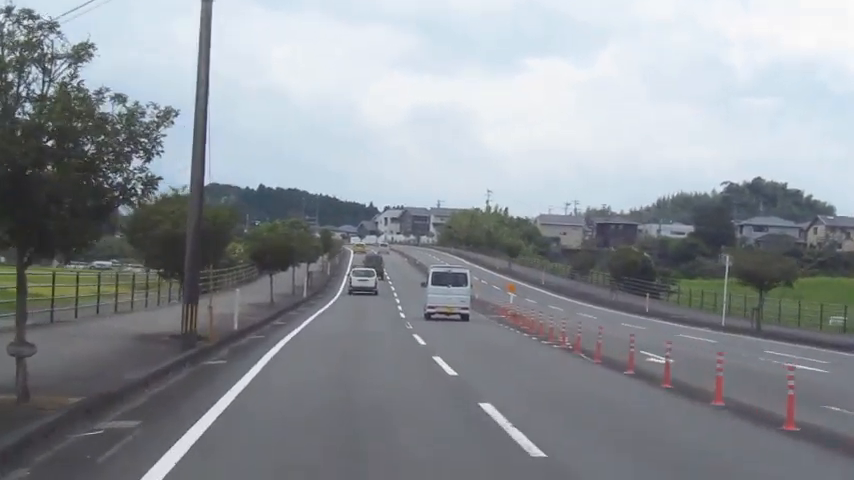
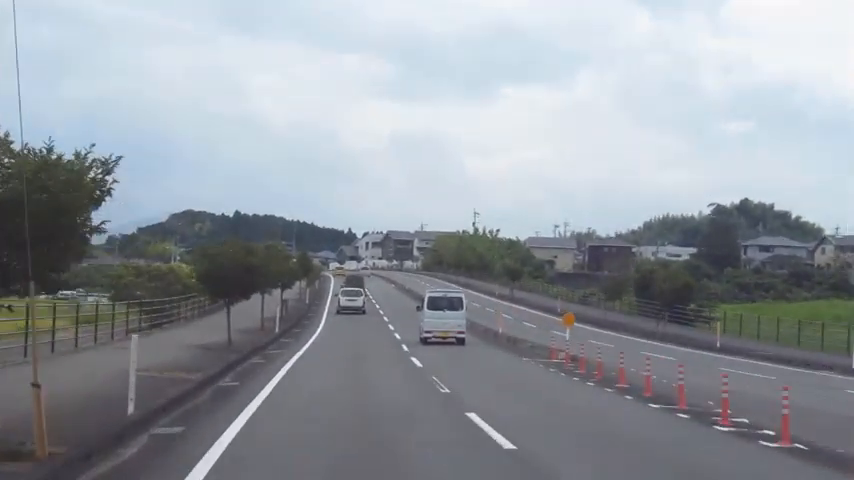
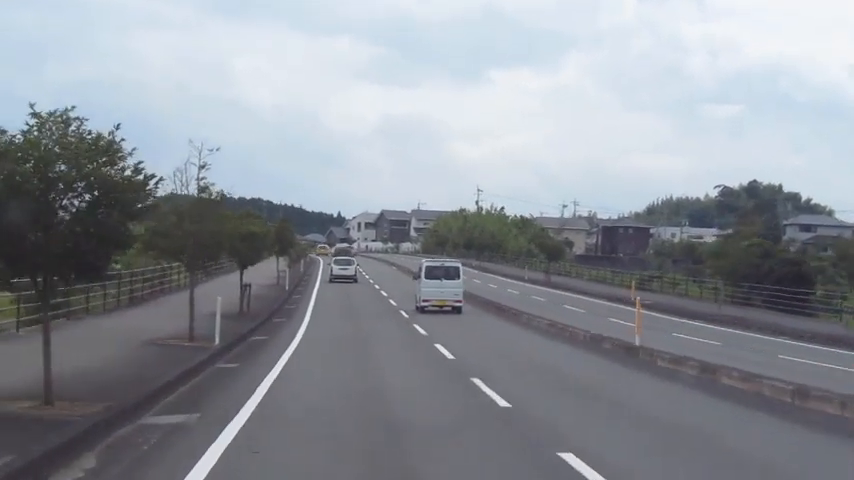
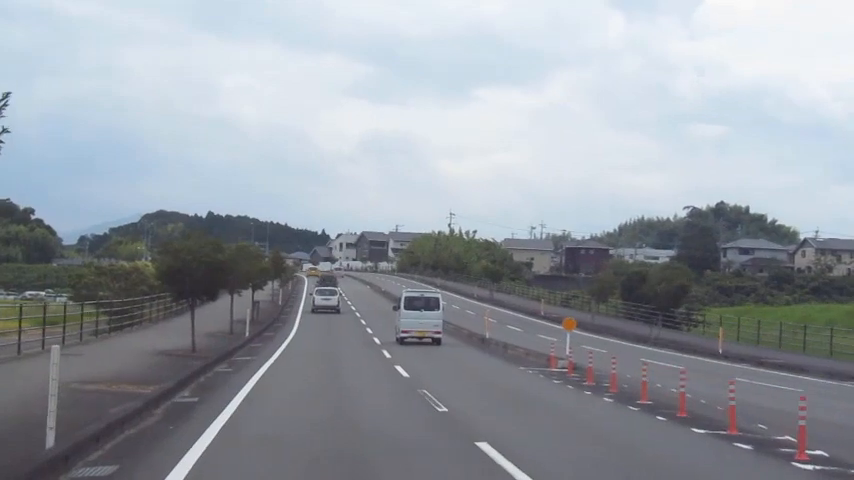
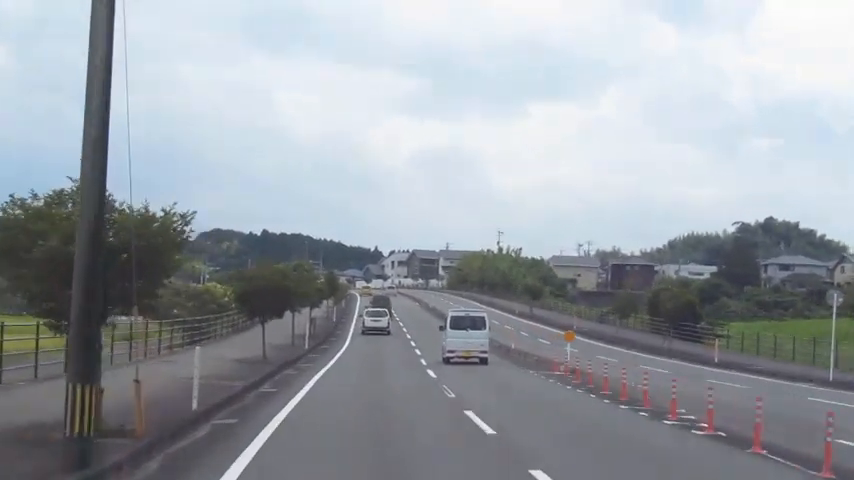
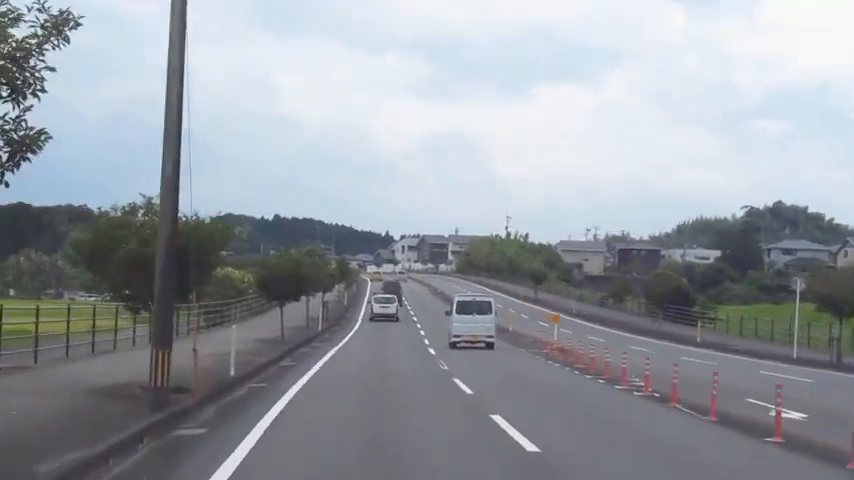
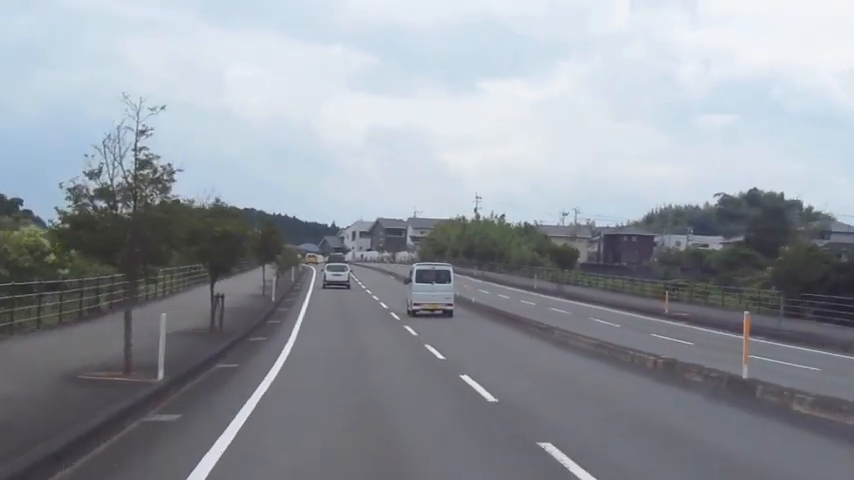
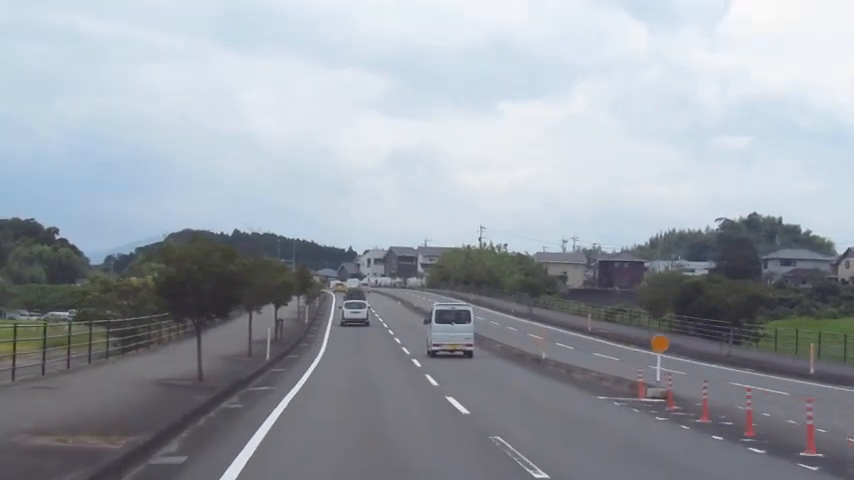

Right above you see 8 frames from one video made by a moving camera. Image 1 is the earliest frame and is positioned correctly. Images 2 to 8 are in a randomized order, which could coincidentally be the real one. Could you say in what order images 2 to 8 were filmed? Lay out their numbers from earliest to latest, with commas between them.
6, 5, 2, 4, 8, 3, 7
